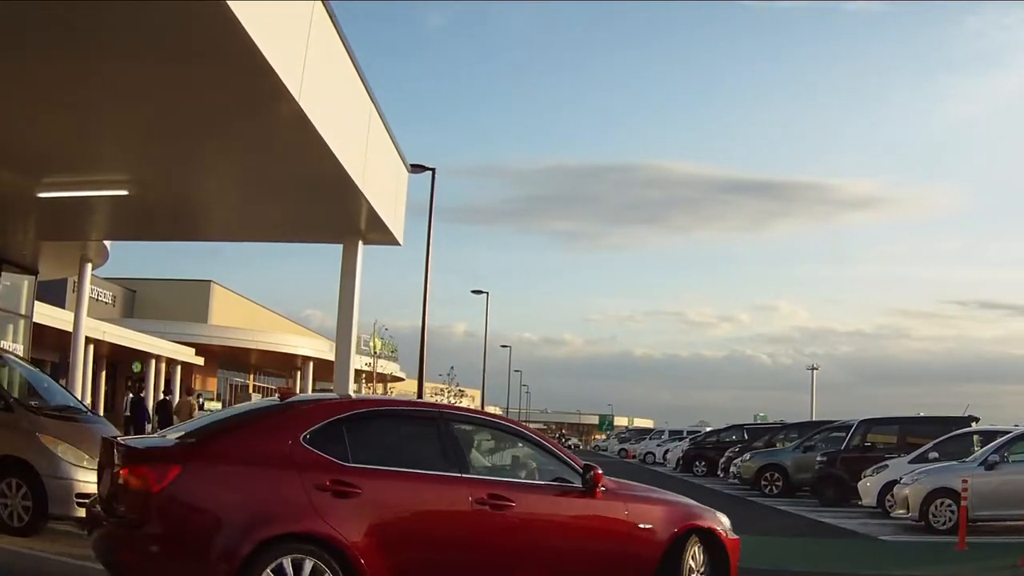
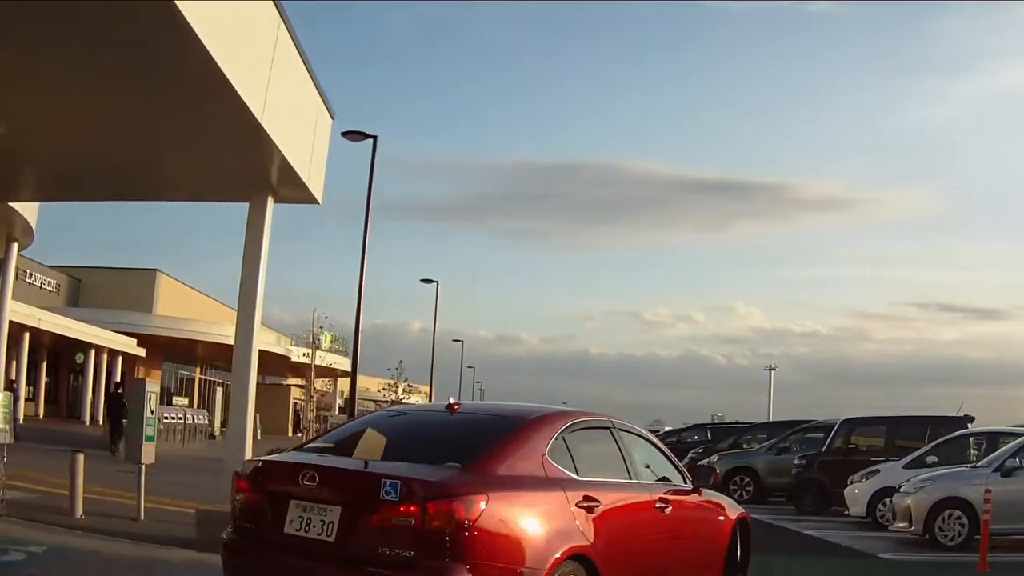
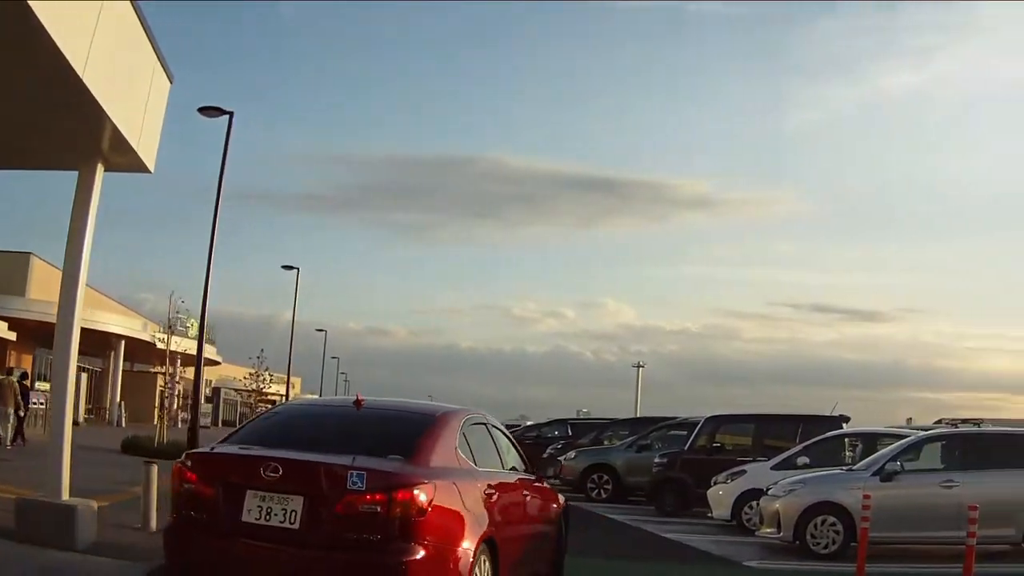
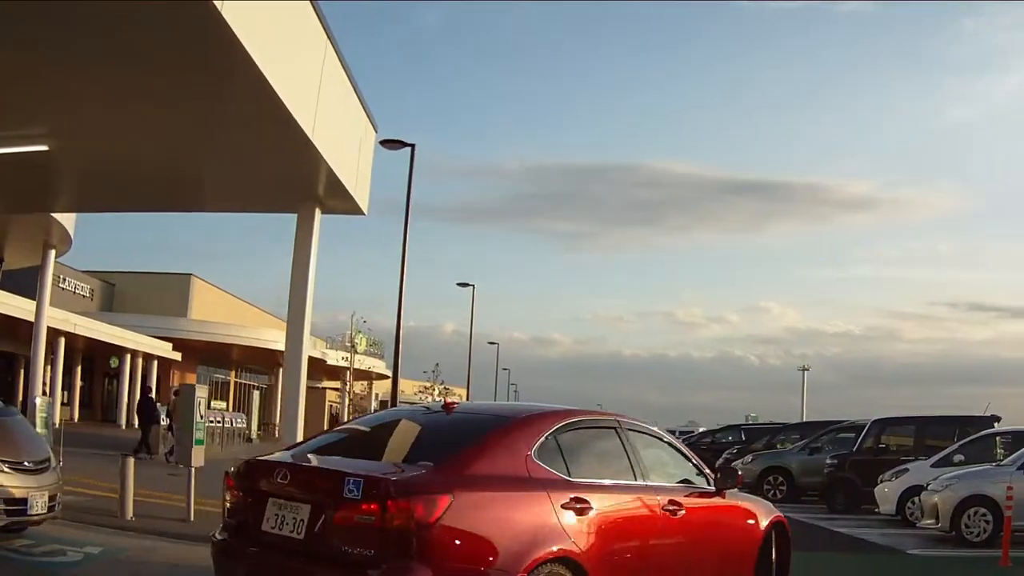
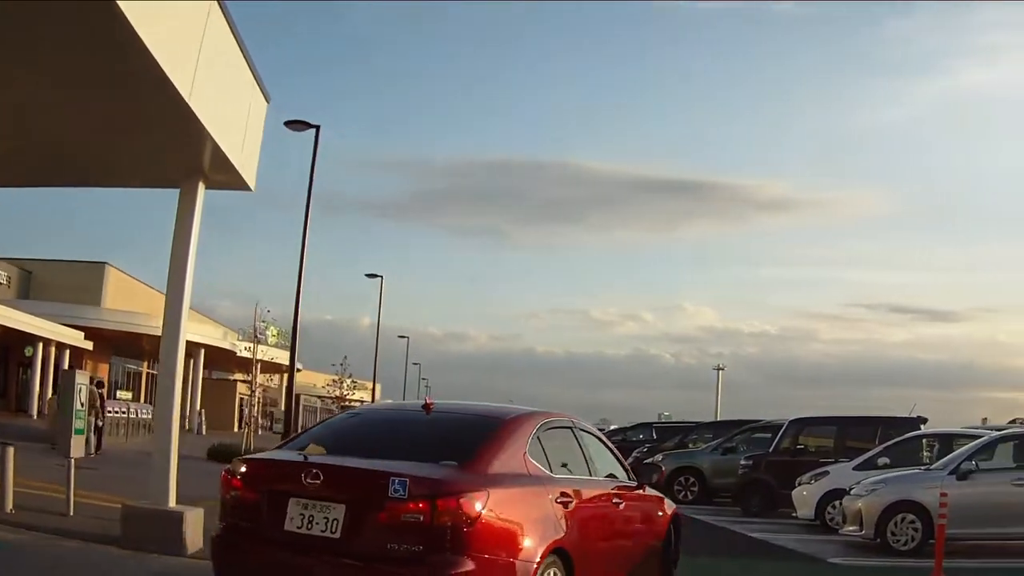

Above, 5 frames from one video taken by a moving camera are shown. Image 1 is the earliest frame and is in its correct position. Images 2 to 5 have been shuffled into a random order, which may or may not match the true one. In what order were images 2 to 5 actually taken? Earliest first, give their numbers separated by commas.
4, 2, 5, 3
